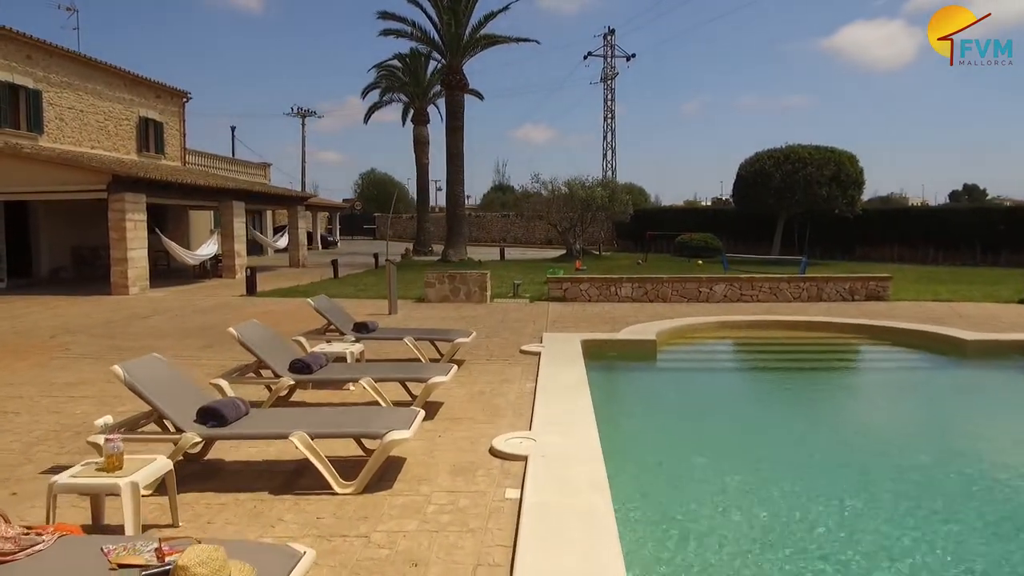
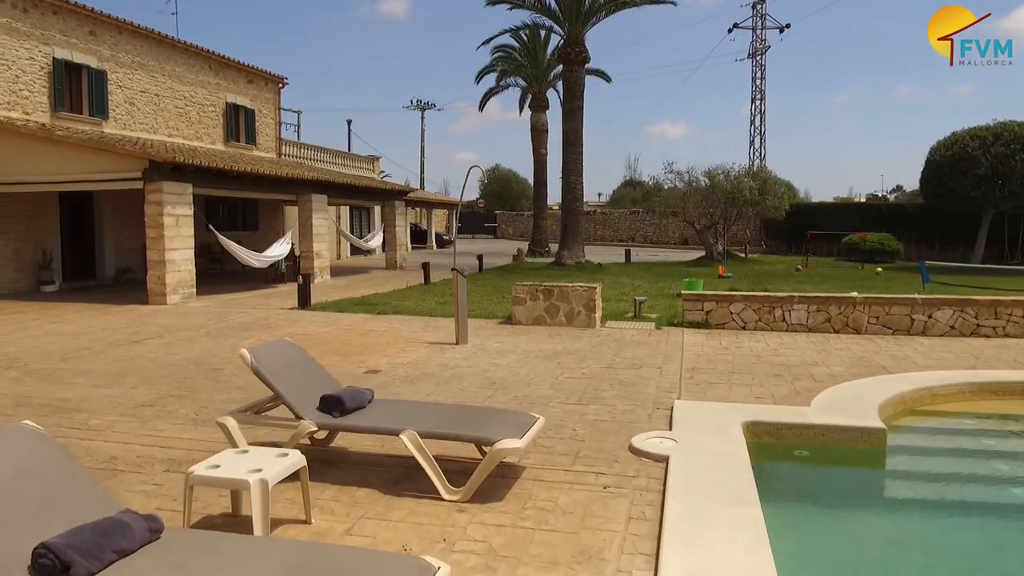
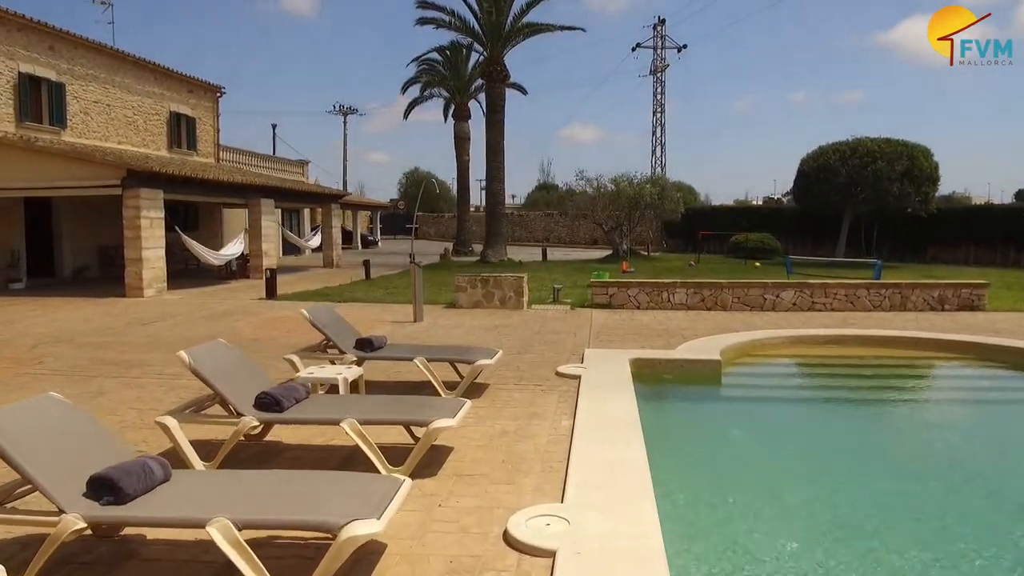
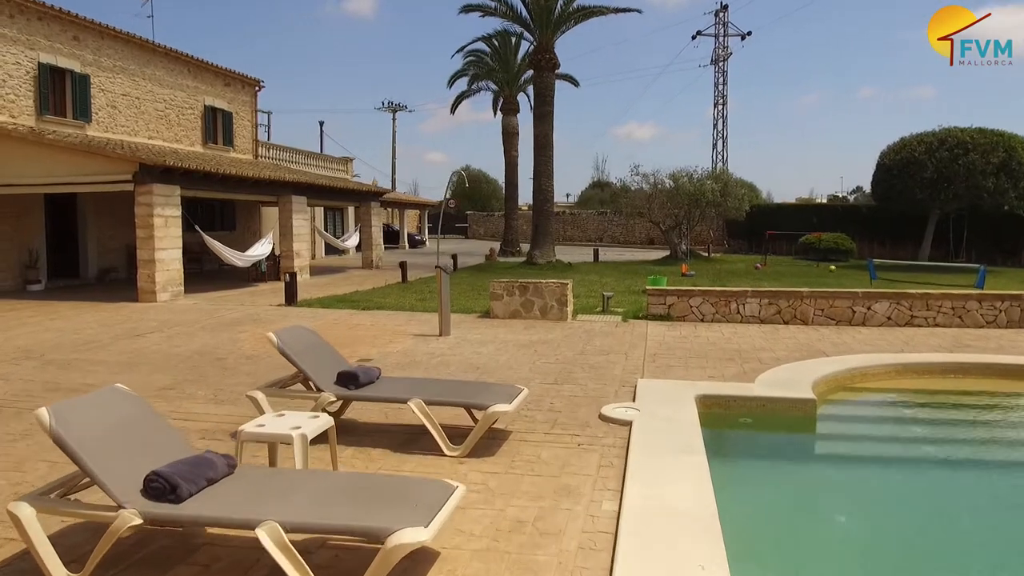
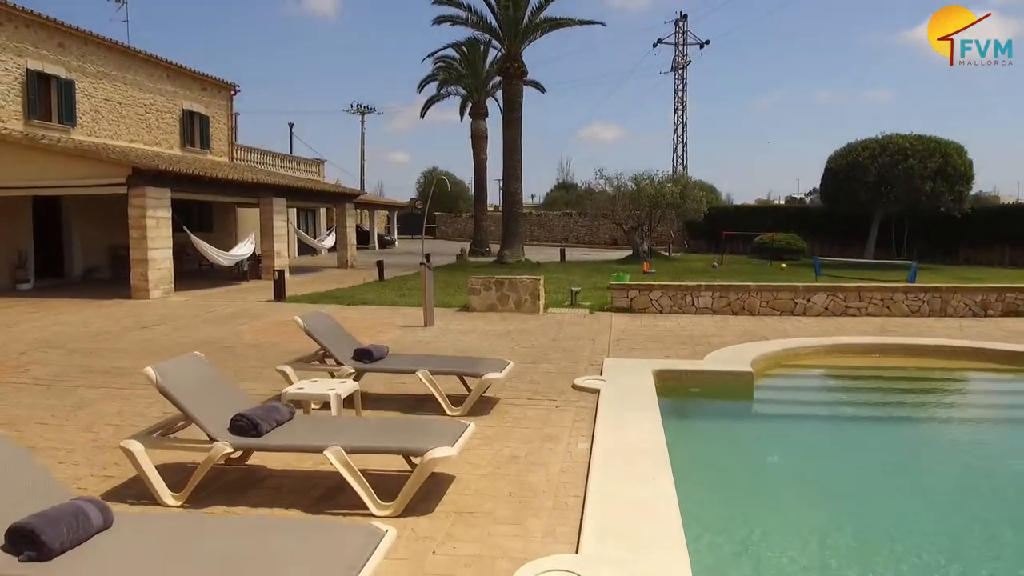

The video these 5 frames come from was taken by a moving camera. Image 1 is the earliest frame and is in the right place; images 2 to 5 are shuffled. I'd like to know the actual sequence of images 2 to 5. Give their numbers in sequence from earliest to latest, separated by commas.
3, 5, 4, 2
